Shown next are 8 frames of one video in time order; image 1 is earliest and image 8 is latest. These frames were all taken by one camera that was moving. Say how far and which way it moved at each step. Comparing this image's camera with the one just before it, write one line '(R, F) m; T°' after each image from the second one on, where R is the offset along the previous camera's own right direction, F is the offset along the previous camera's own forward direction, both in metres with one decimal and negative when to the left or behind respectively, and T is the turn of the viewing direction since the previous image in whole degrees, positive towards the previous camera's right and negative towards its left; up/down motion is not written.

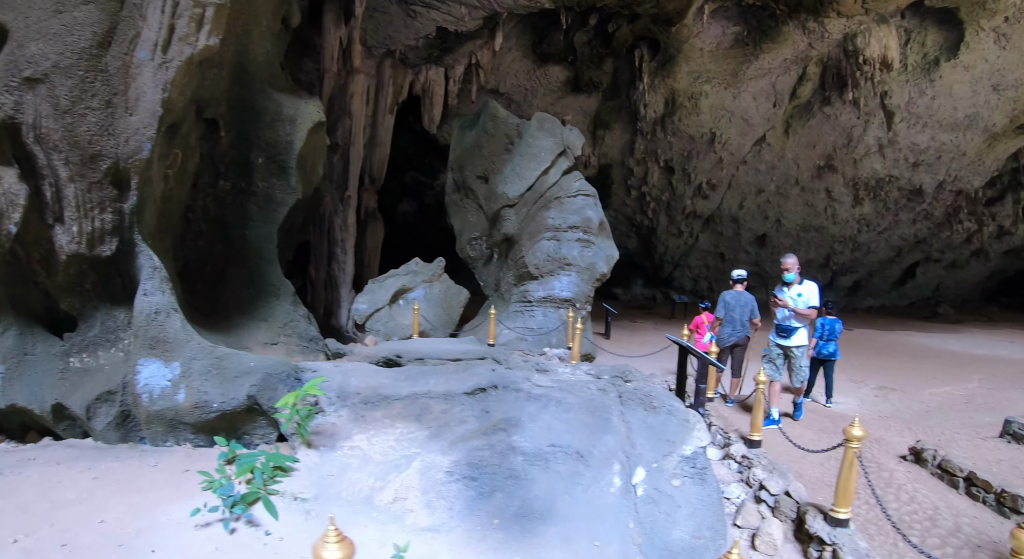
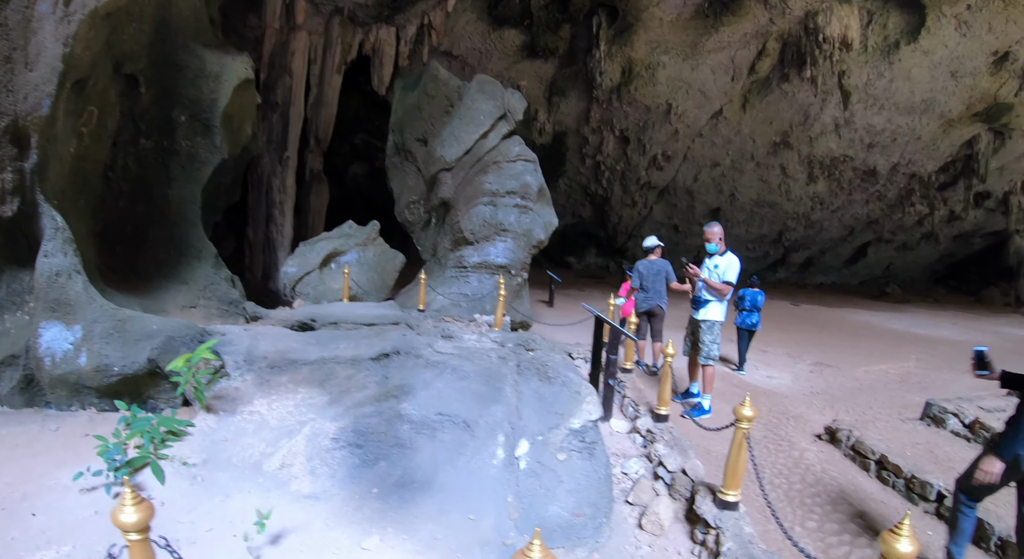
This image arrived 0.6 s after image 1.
(+0.4, +0.2) m; +3°
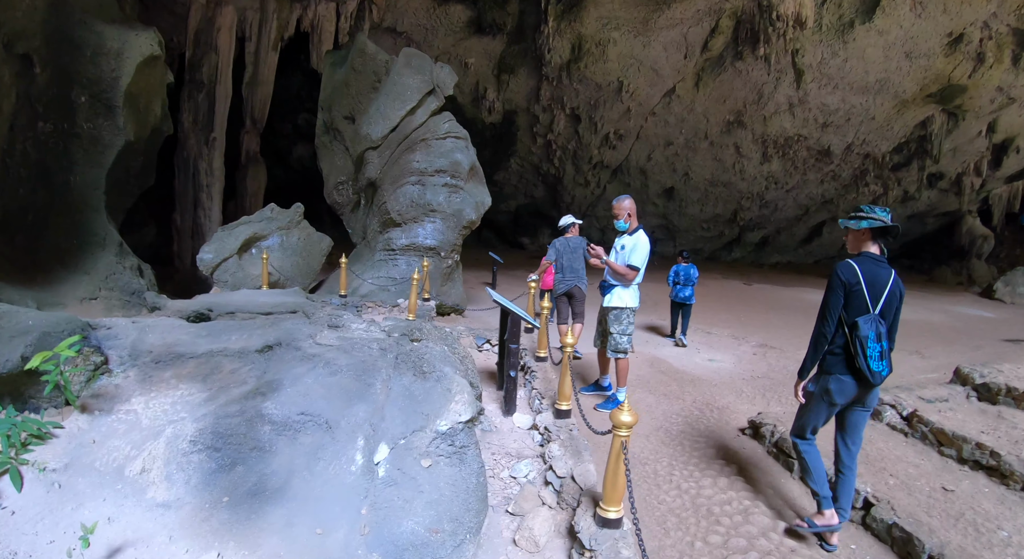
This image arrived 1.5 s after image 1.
(+0.5, +0.2) m; +3°
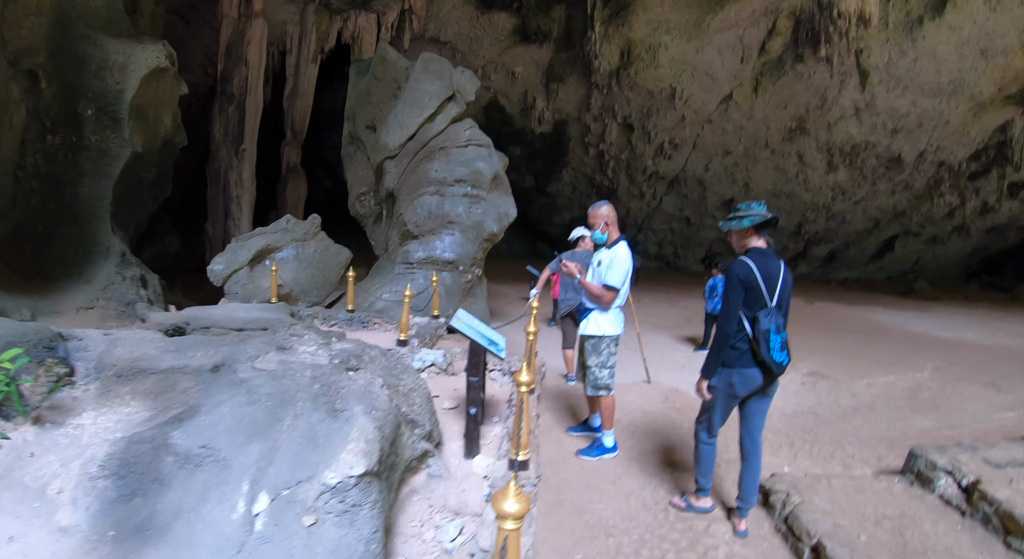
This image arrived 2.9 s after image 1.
(+0.5, +0.4) m; -7°
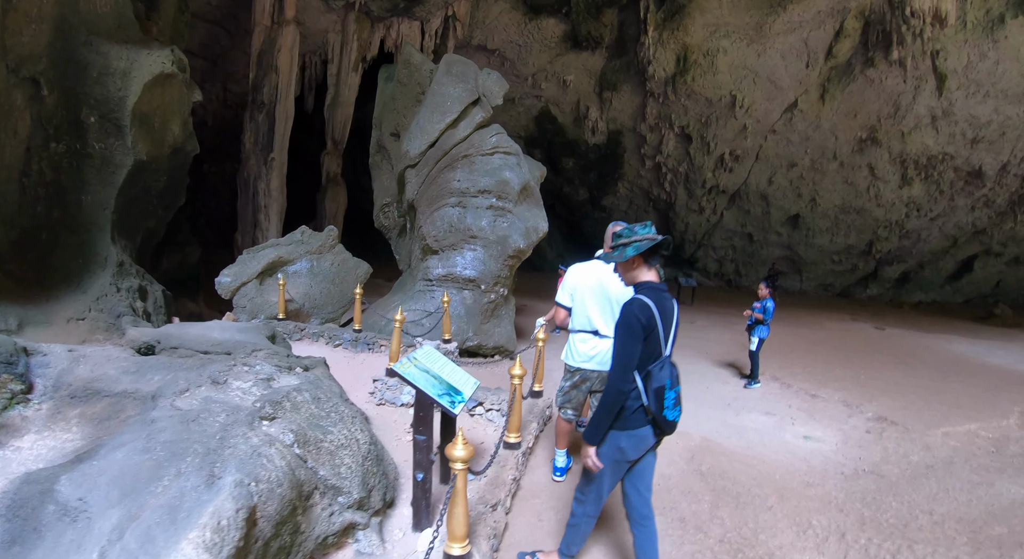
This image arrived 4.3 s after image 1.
(+0.4, +0.5) m; -7°
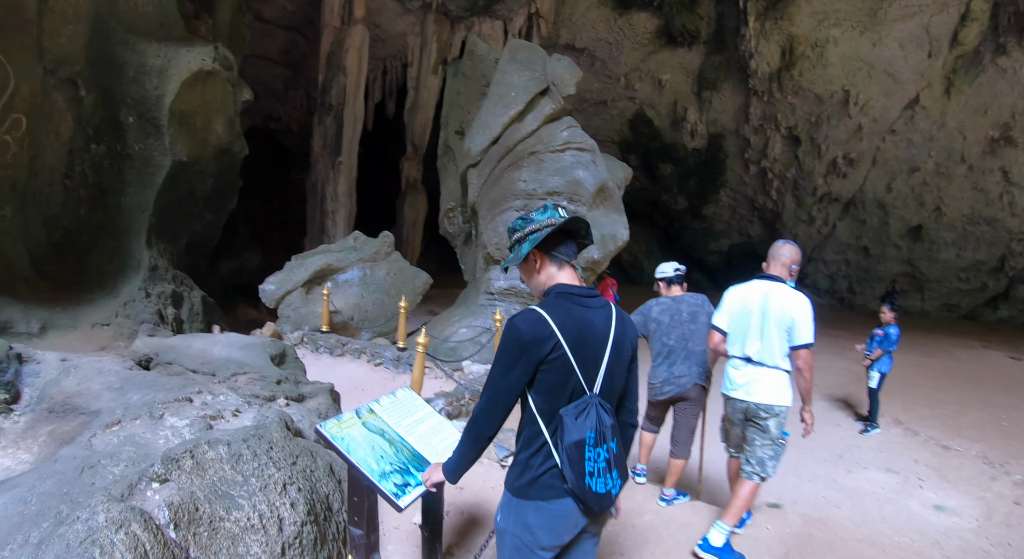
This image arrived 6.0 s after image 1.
(+0.3, +0.7) m; -10°
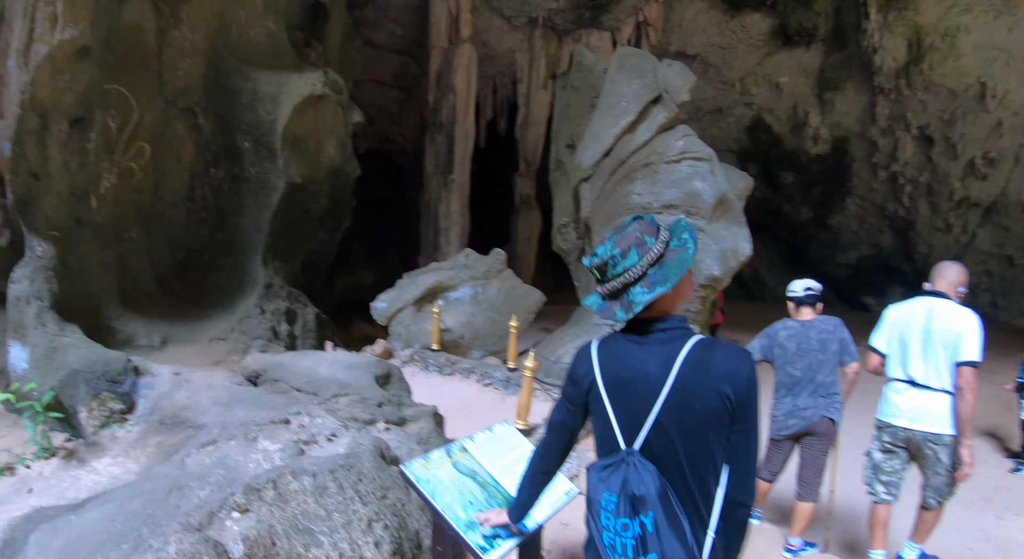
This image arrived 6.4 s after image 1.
(0.0, +0.2) m; -10°
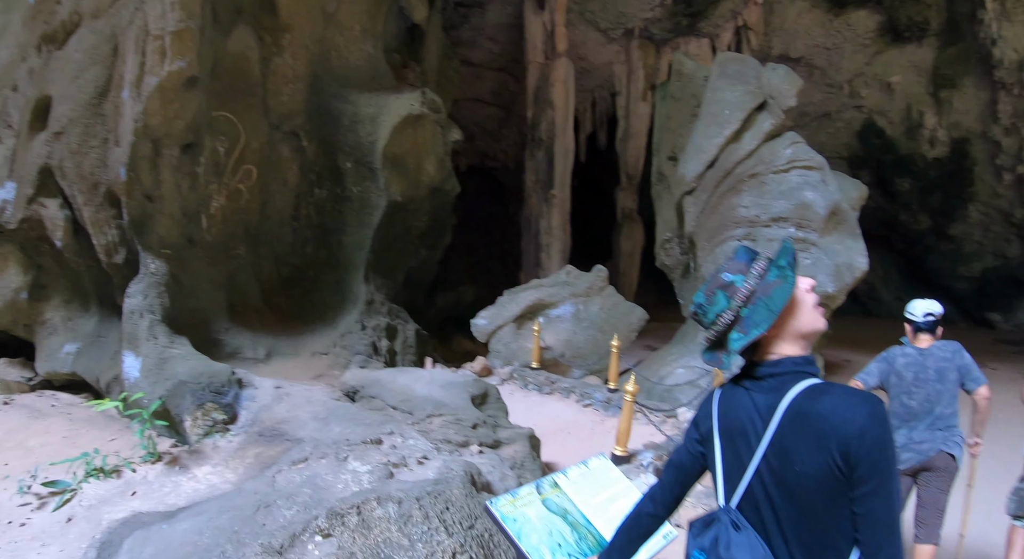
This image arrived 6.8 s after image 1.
(+0.1, +0.2) m; -12°
